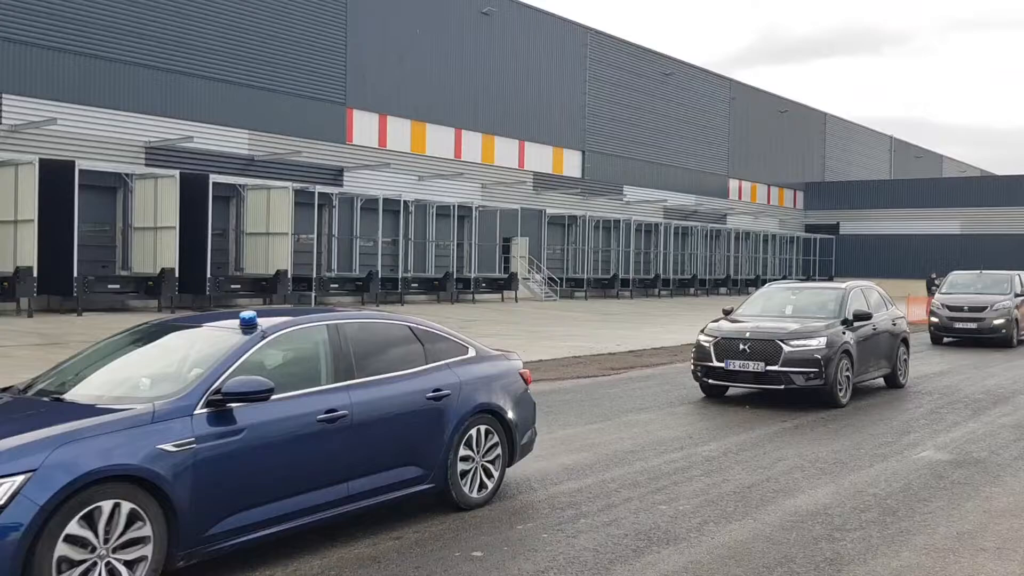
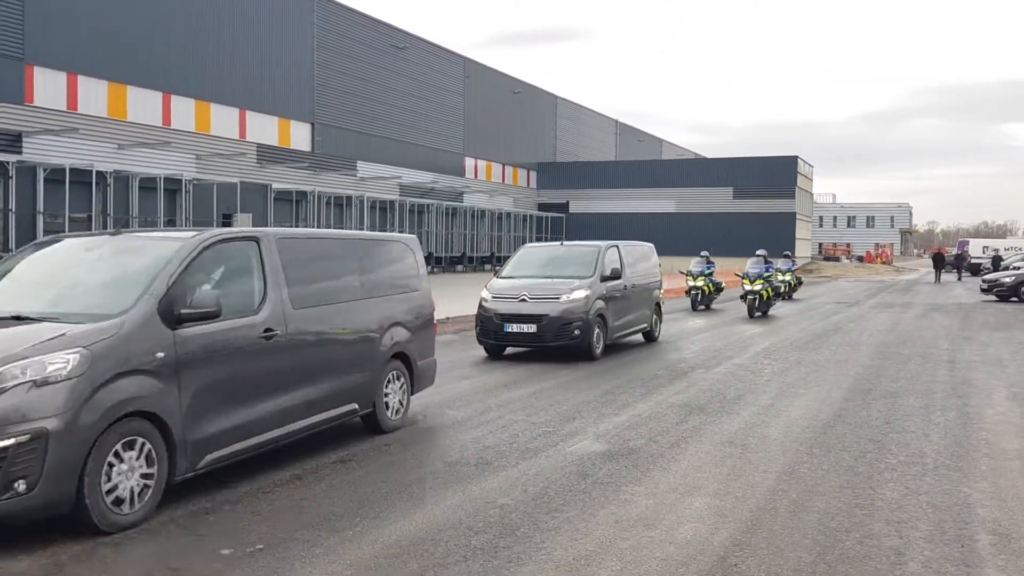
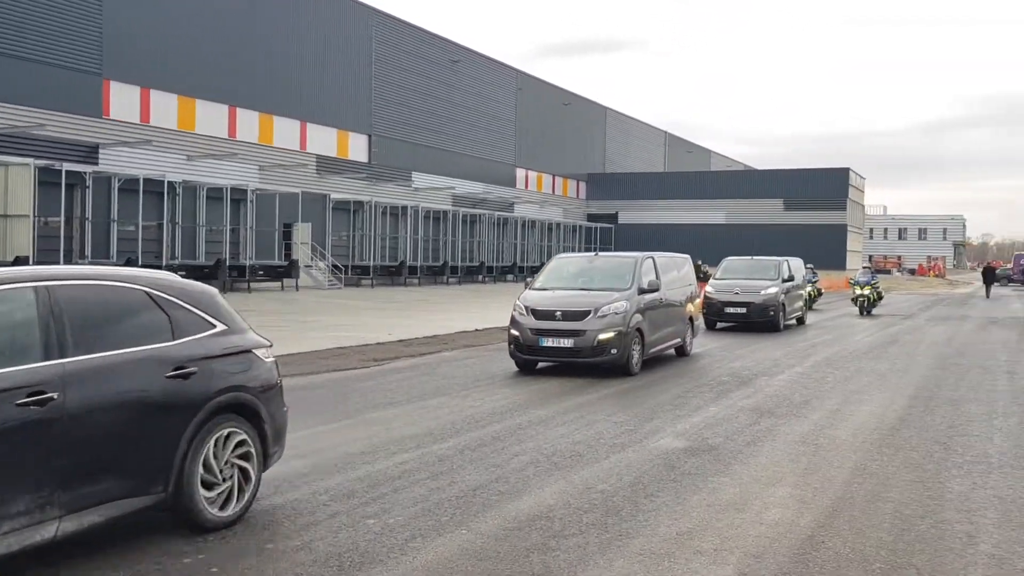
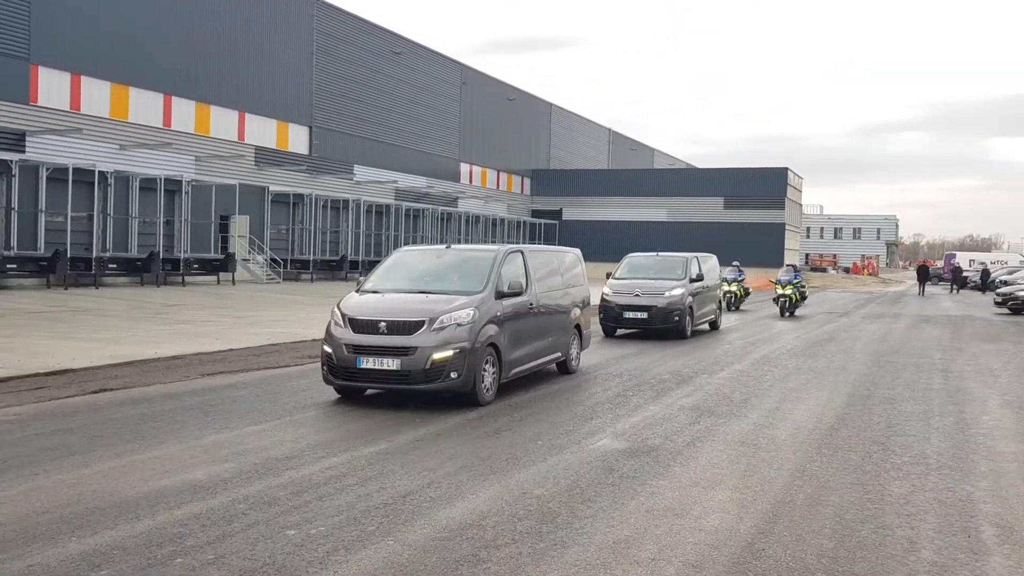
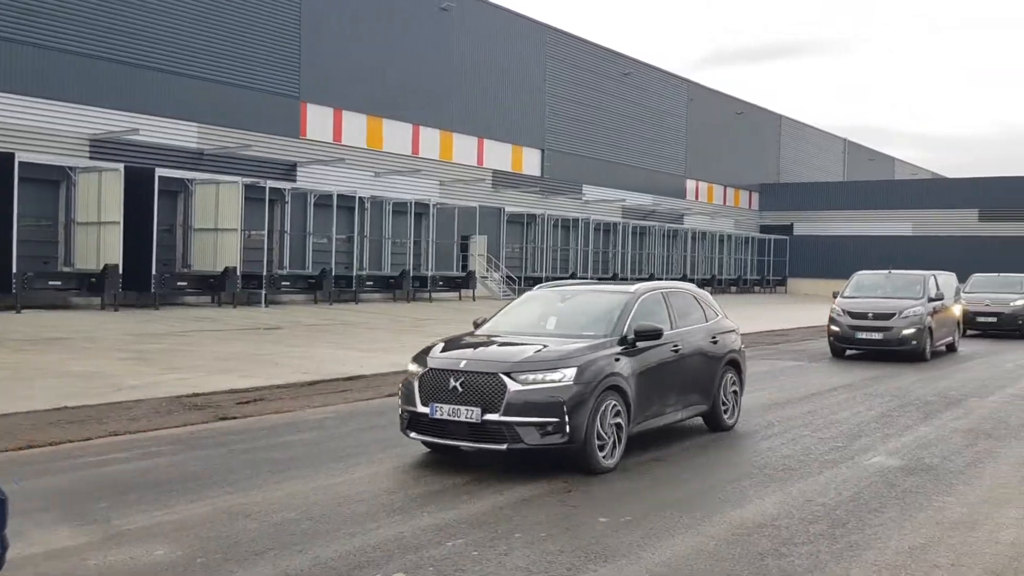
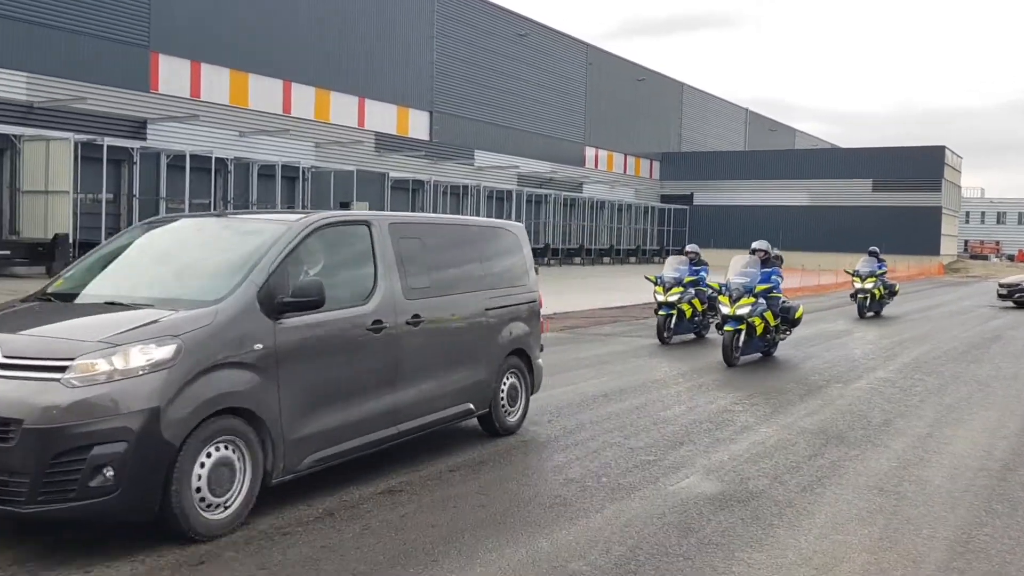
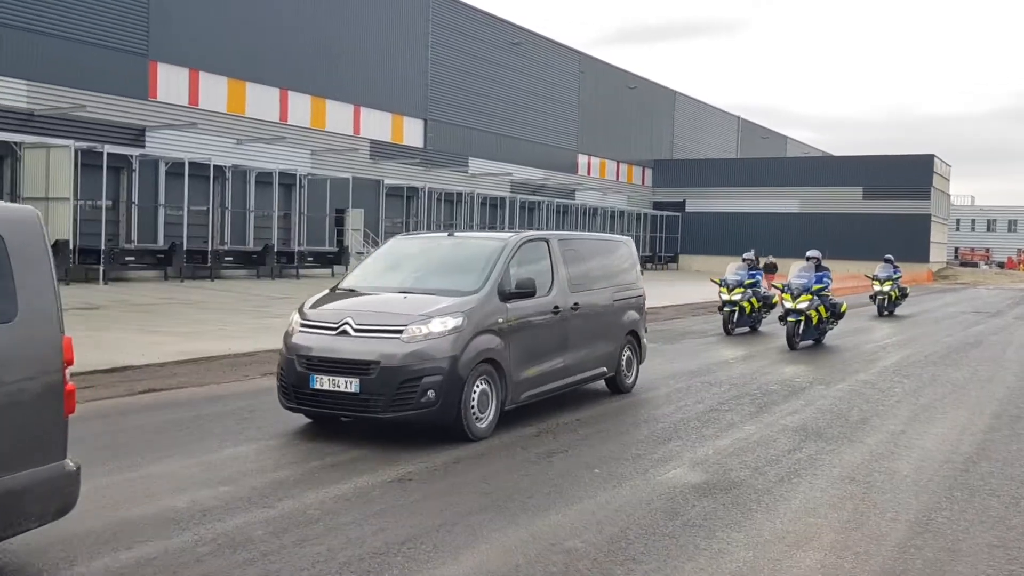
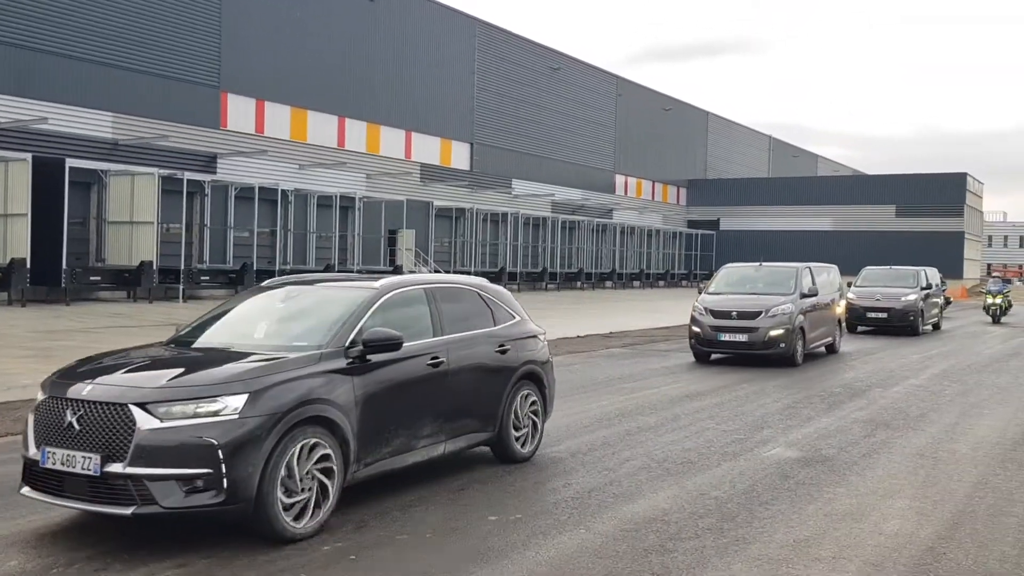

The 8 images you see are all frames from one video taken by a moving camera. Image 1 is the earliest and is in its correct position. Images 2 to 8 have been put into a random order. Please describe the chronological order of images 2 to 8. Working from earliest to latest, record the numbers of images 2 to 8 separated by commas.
5, 8, 3, 4, 2, 7, 6
